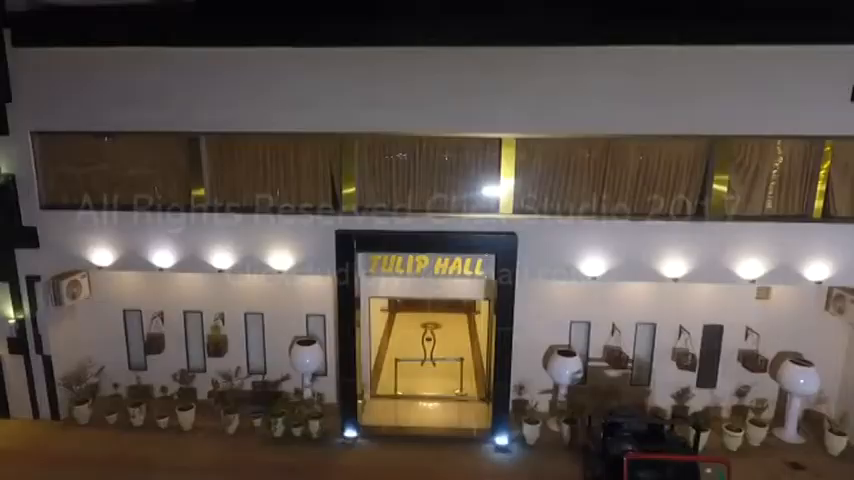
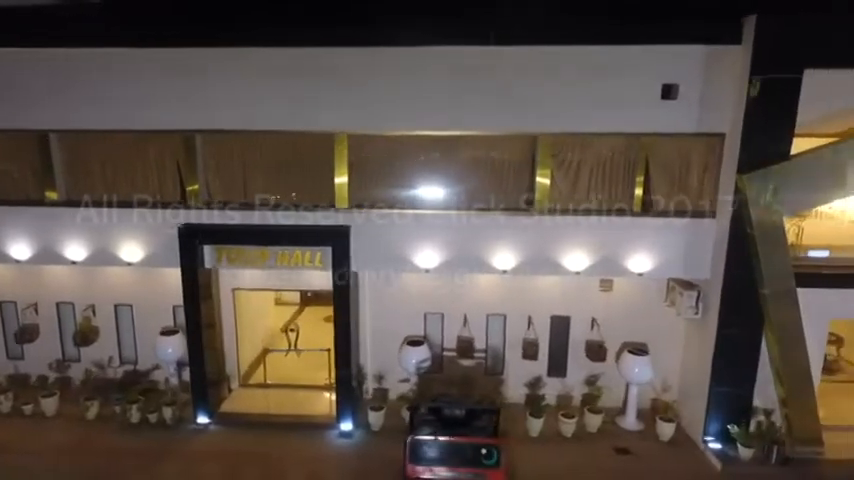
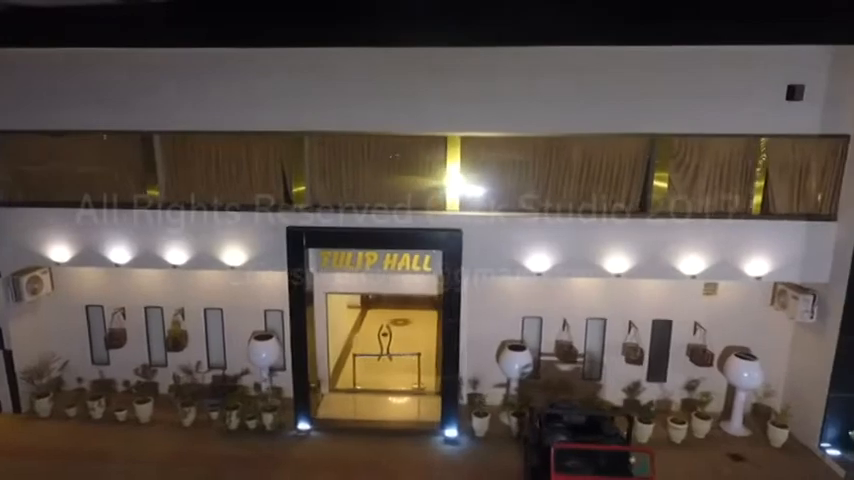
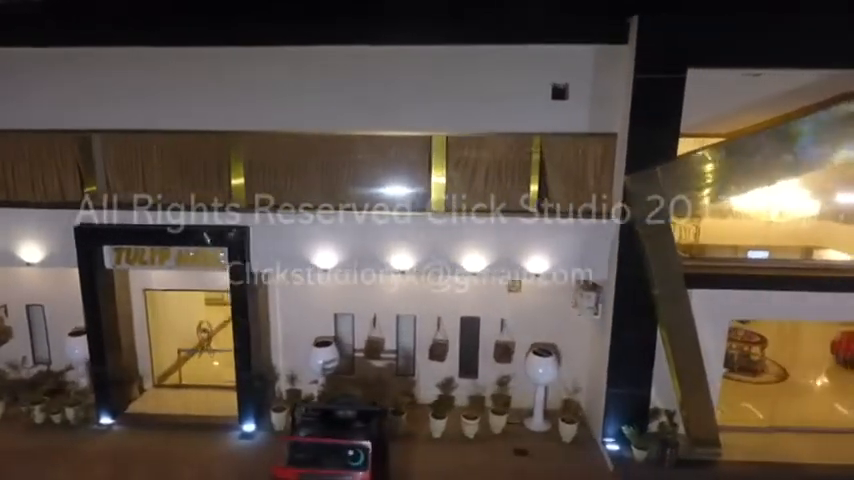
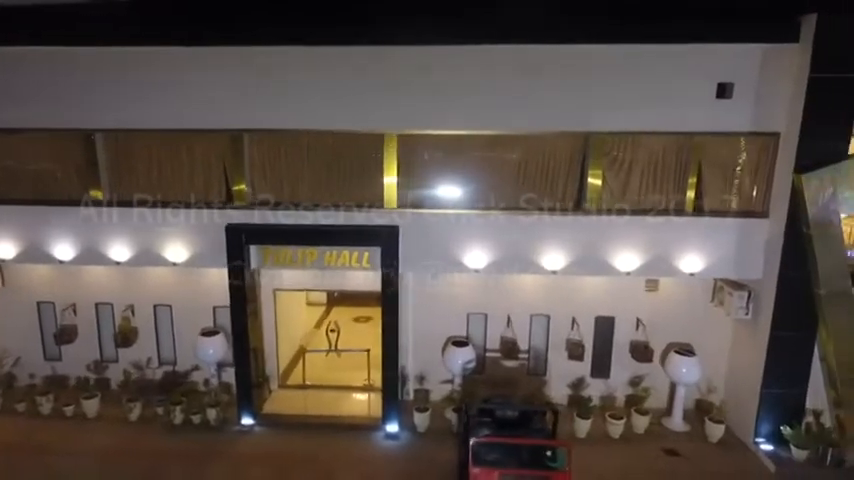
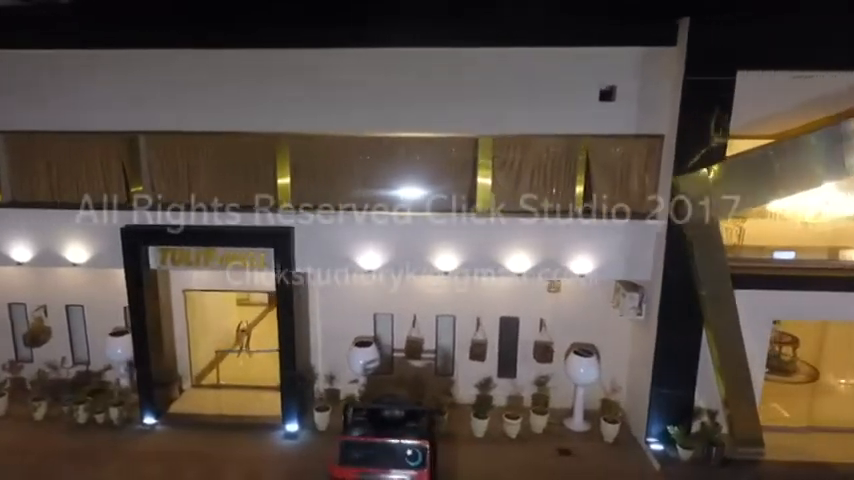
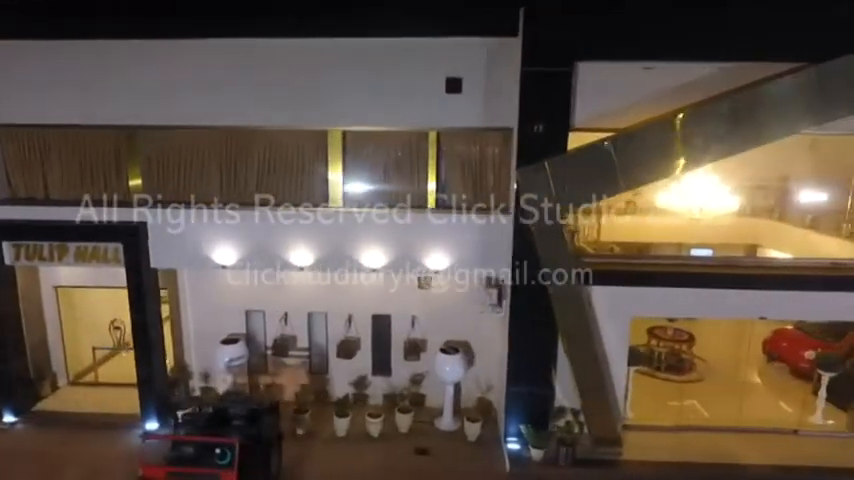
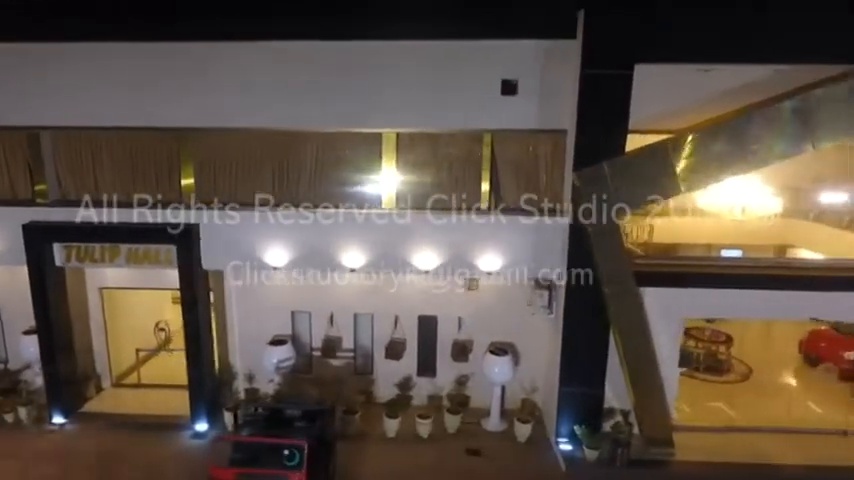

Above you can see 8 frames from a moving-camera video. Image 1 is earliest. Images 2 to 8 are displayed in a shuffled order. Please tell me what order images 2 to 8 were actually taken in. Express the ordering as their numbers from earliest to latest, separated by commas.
3, 5, 2, 6, 4, 8, 7
